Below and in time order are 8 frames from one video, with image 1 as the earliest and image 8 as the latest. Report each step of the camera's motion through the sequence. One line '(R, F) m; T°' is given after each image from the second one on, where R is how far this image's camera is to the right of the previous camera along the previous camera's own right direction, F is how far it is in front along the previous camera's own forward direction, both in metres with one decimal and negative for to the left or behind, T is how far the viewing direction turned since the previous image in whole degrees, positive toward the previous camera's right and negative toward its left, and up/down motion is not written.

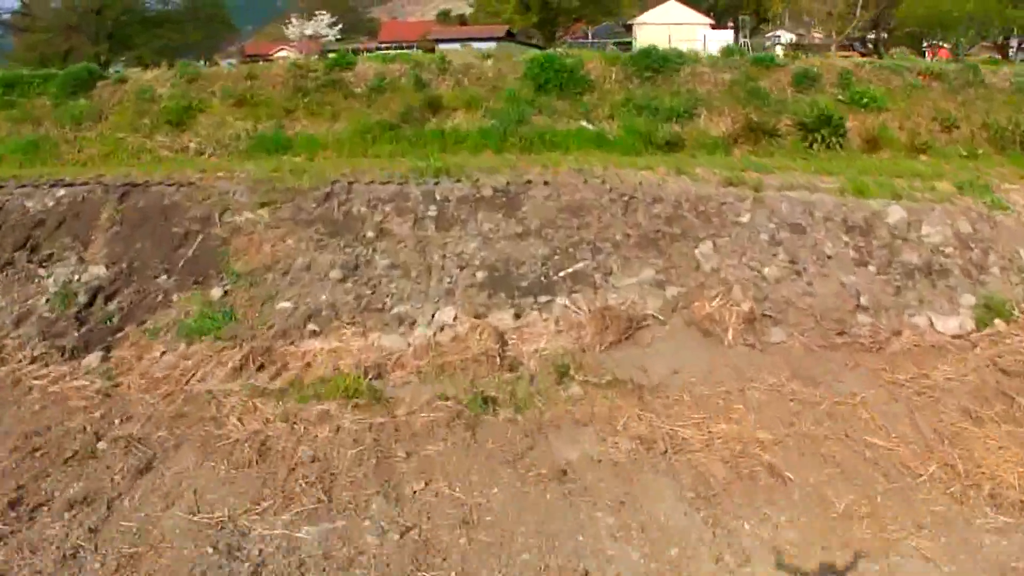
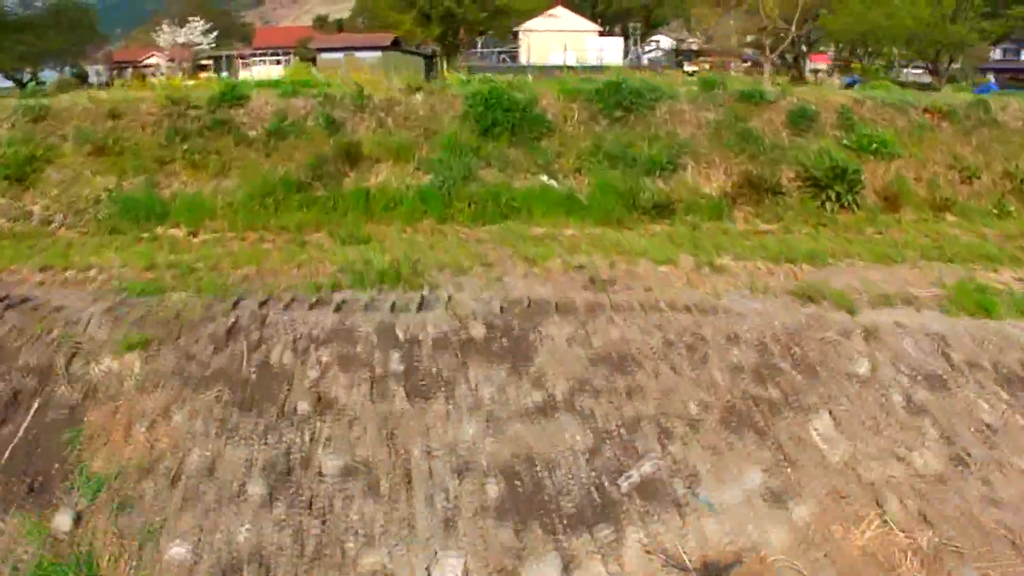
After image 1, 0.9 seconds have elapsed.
(-0.6, +2.6) m; +6°
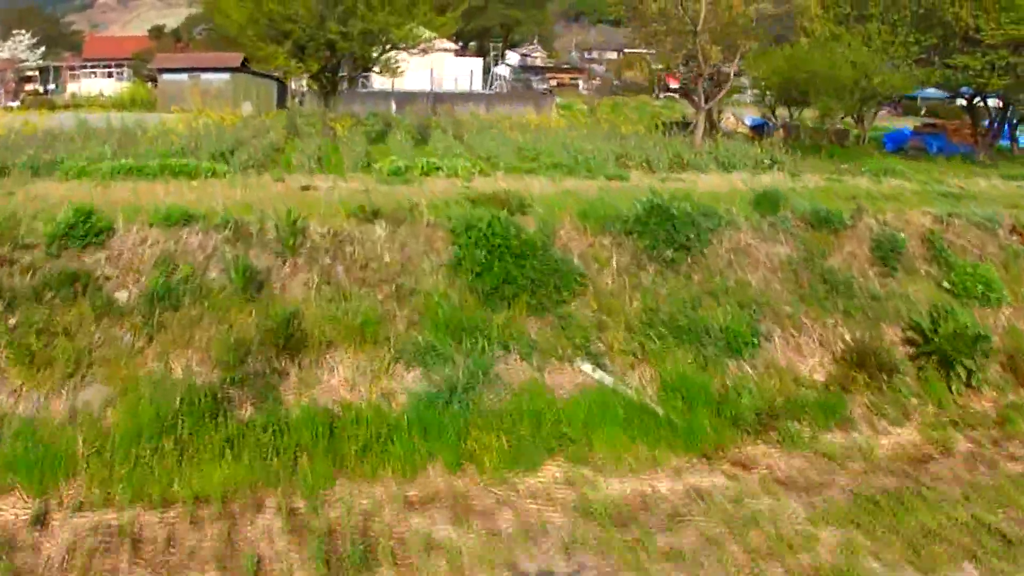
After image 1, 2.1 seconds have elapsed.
(-1.0, +3.2) m; +8°
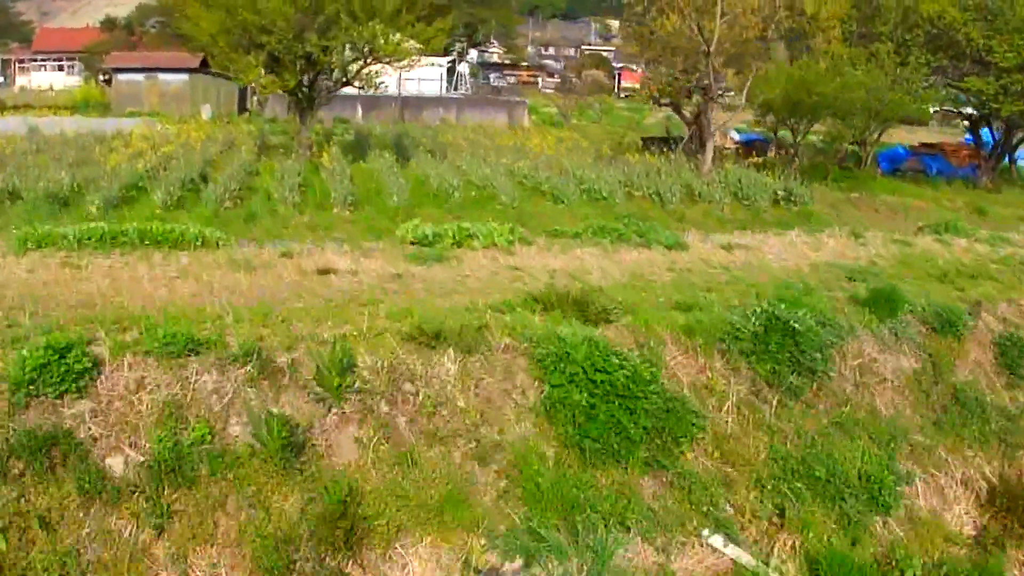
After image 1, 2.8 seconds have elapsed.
(-0.6, +1.3) m; +3°
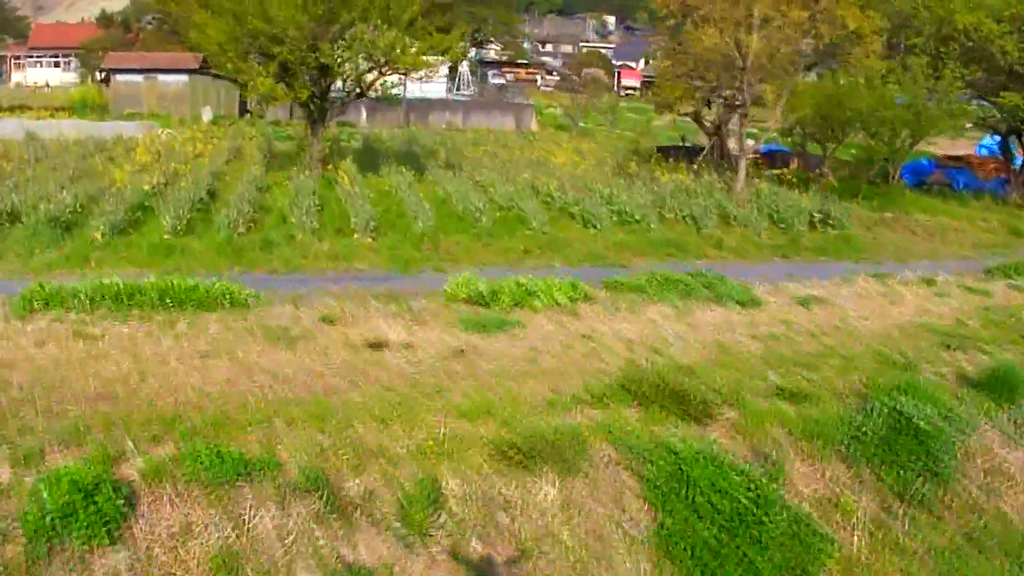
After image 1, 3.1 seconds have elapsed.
(-0.4, +0.7) m; +1°
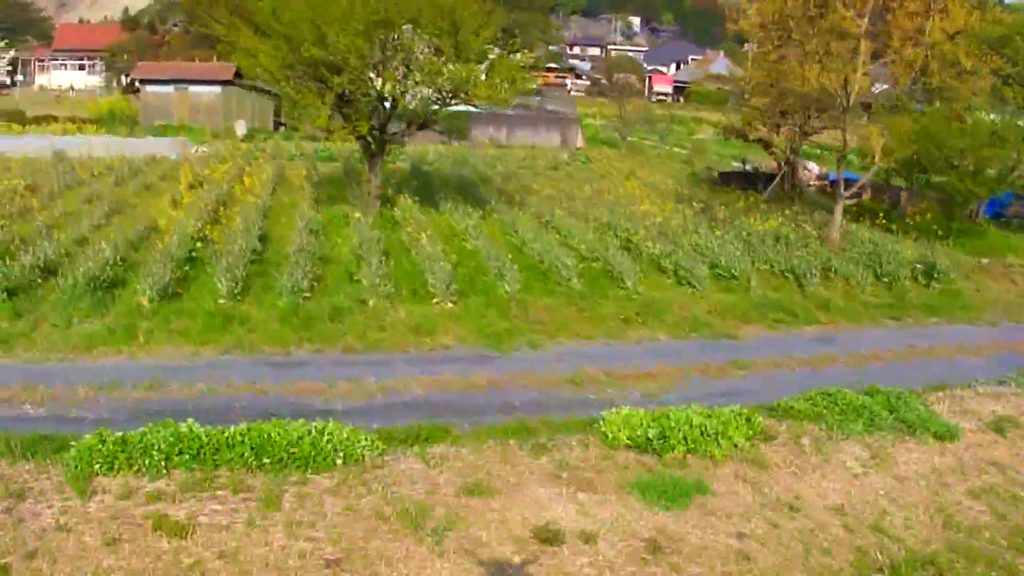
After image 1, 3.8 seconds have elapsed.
(-0.6, +1.2) m; 0°
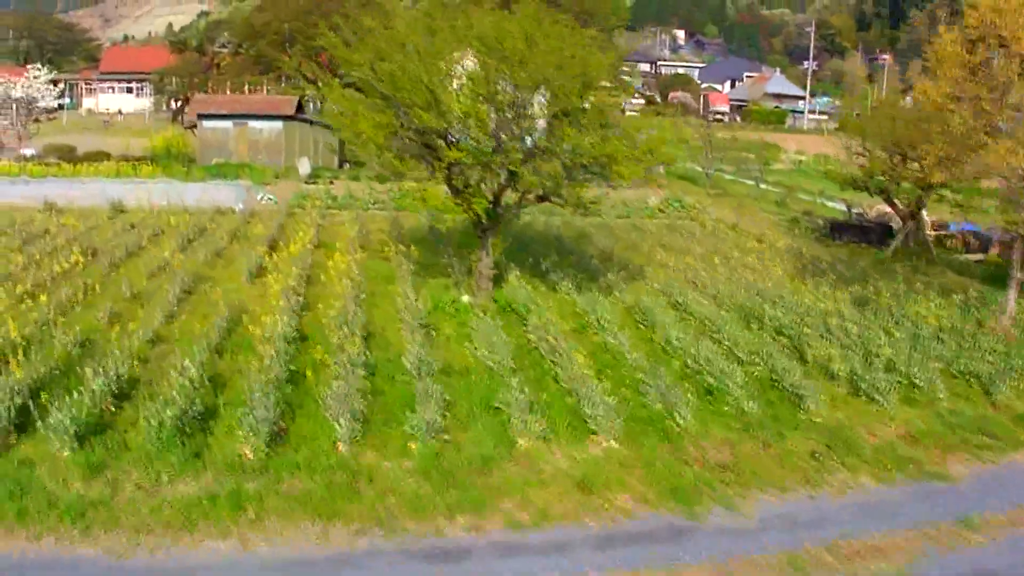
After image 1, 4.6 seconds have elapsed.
(-0.9, +1.7) m; -1°
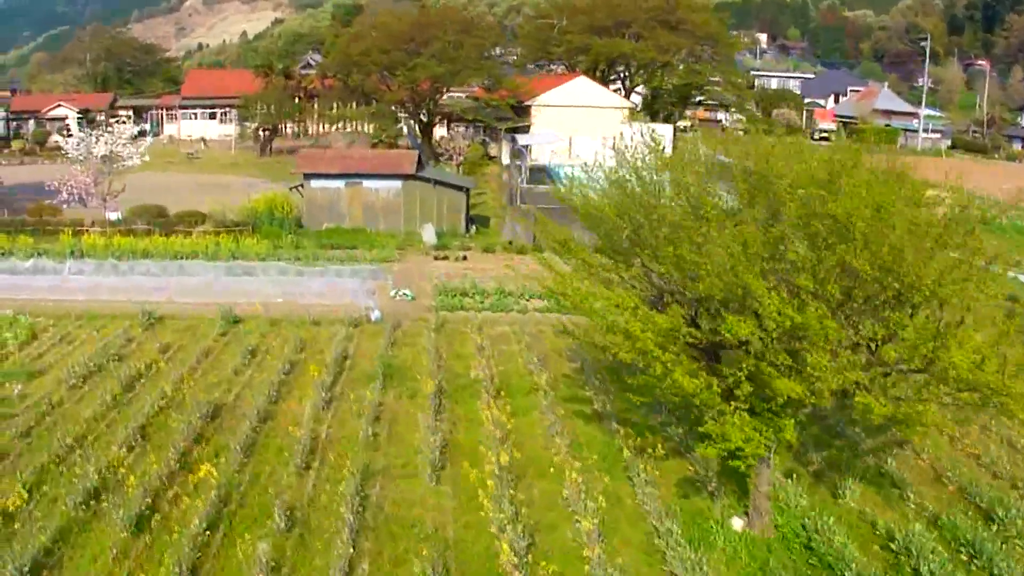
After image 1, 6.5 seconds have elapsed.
(-1.4, +2.8) m; -2°
